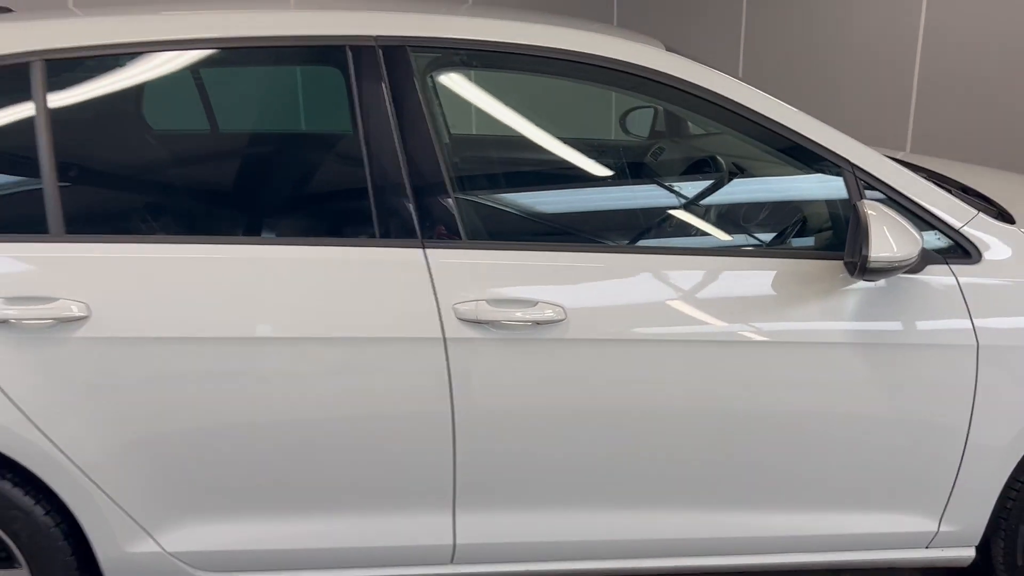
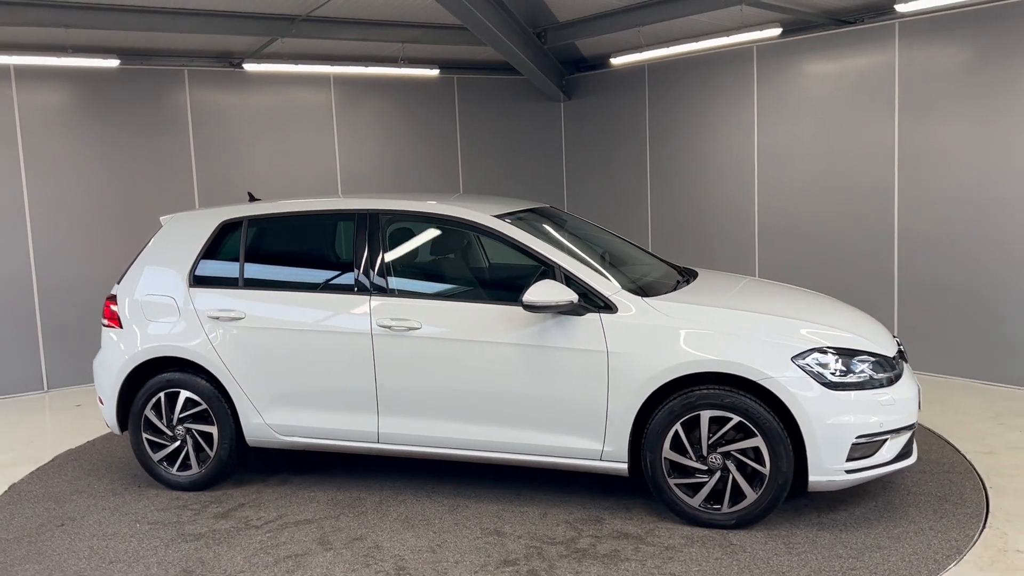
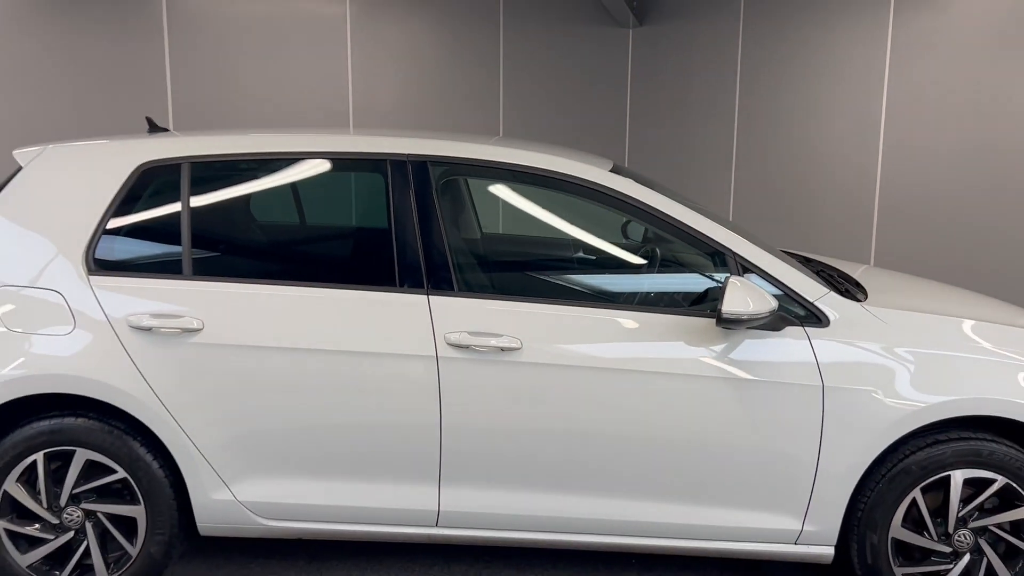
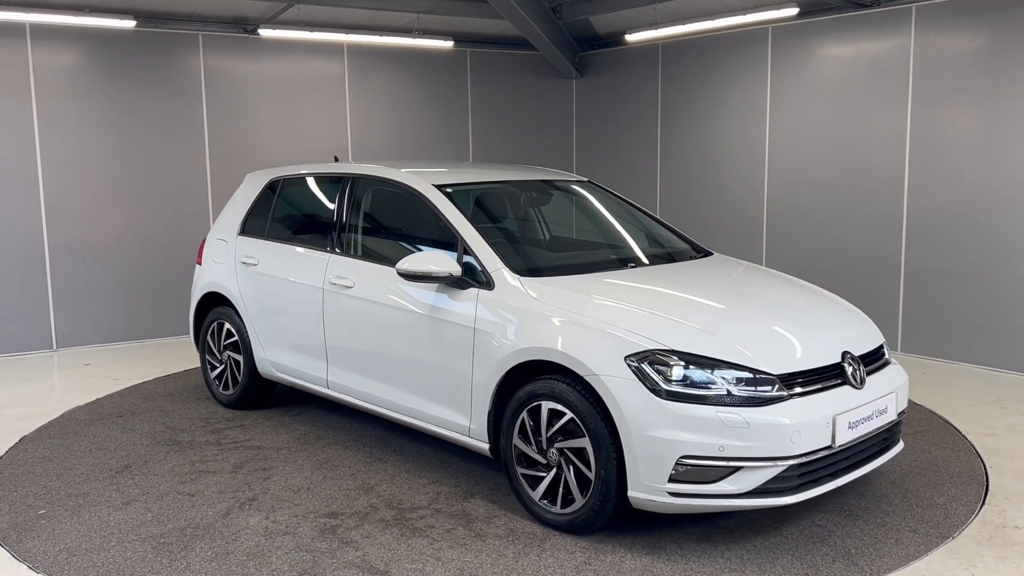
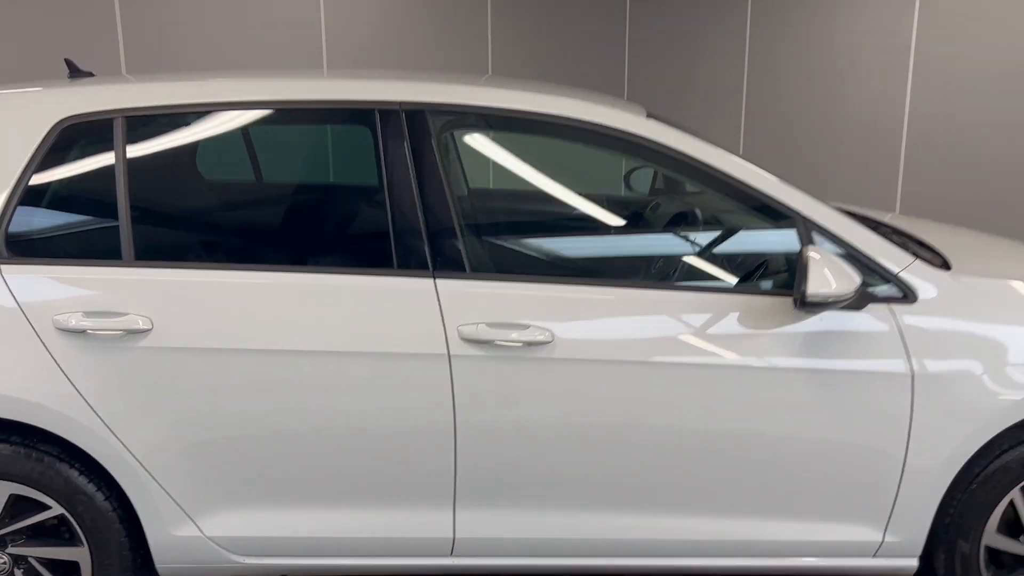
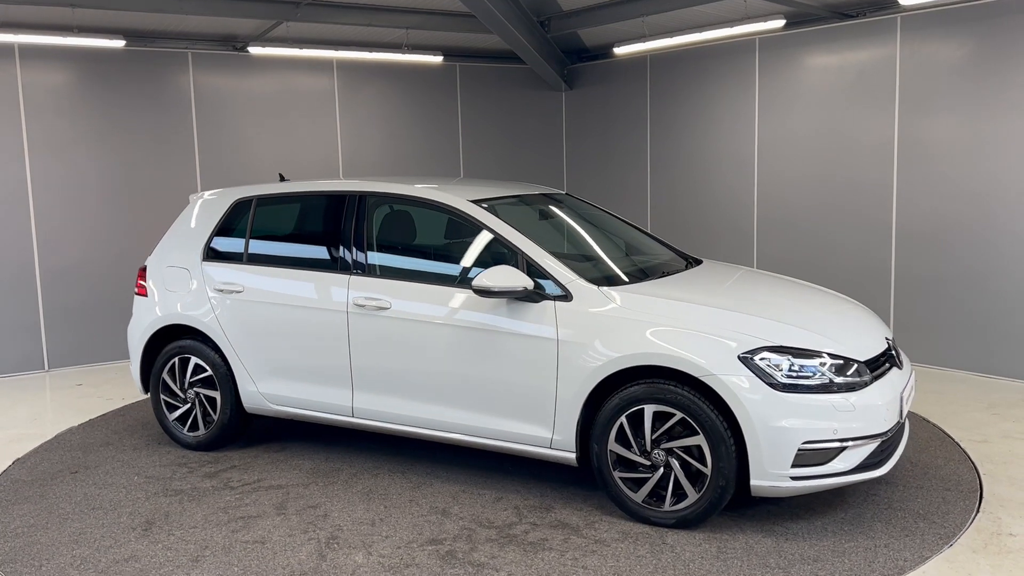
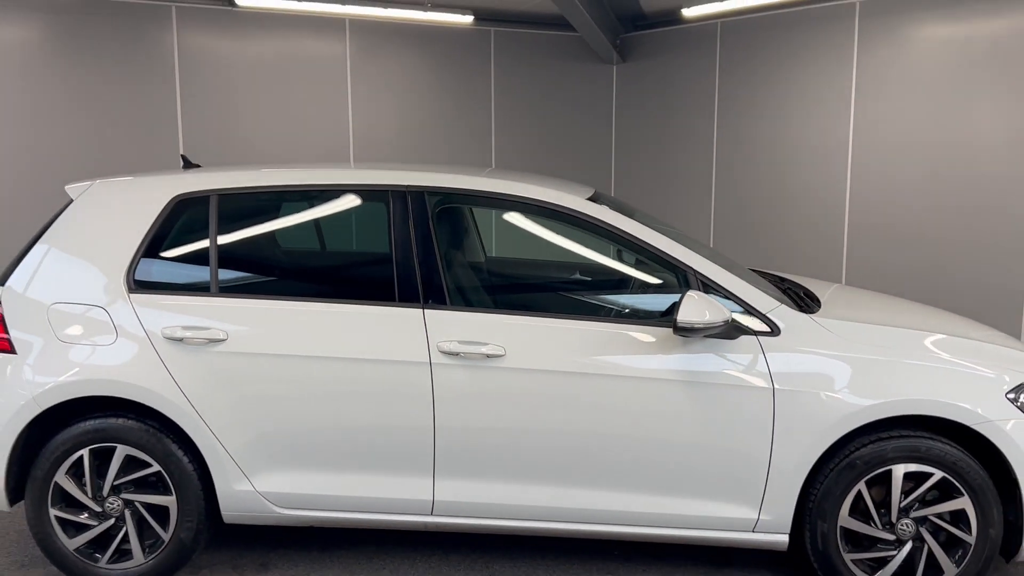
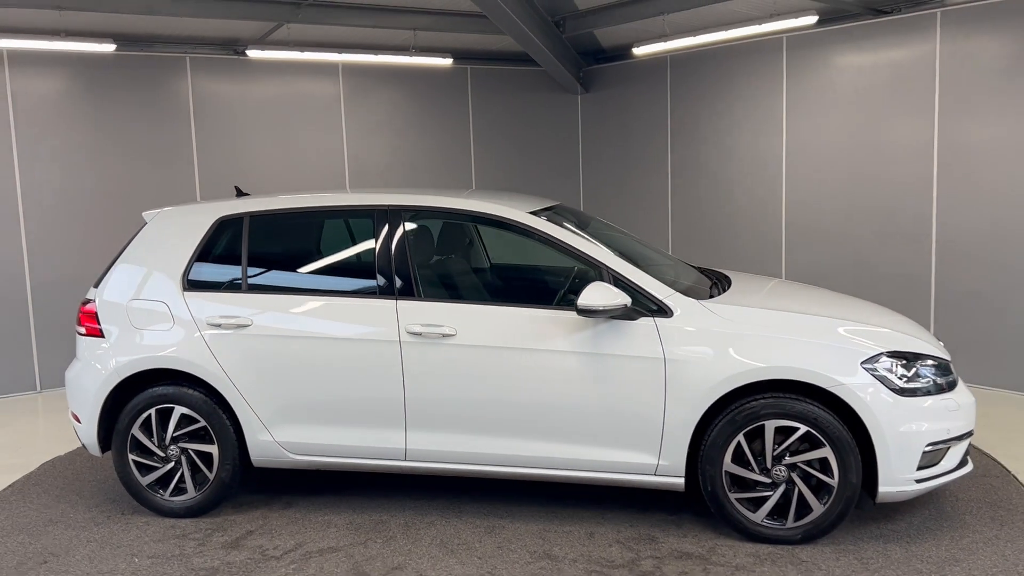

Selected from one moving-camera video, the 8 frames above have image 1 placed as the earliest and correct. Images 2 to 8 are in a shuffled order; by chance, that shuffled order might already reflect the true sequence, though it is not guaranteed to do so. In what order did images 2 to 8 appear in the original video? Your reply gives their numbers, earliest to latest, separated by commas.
5, 3, 7, 8, 2, 6, 4
